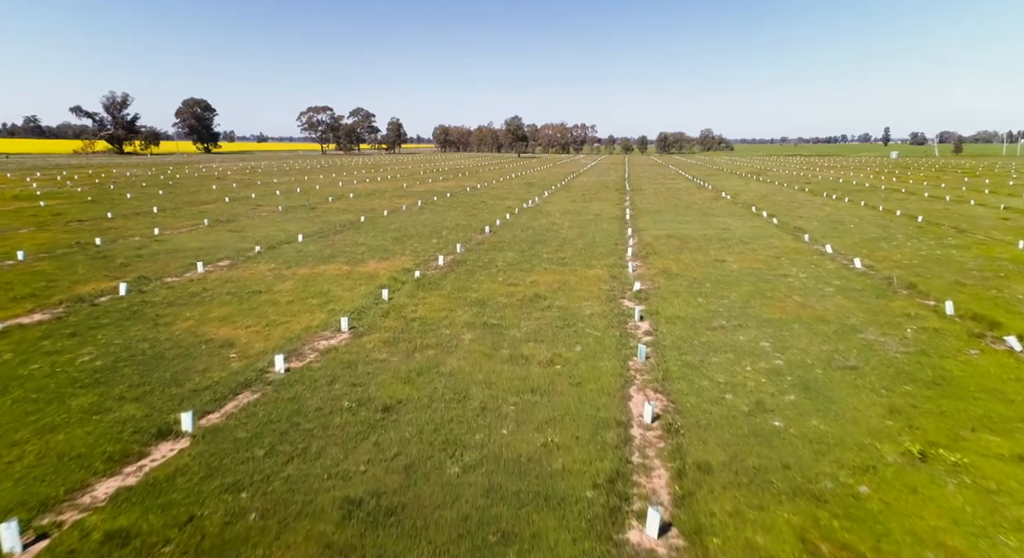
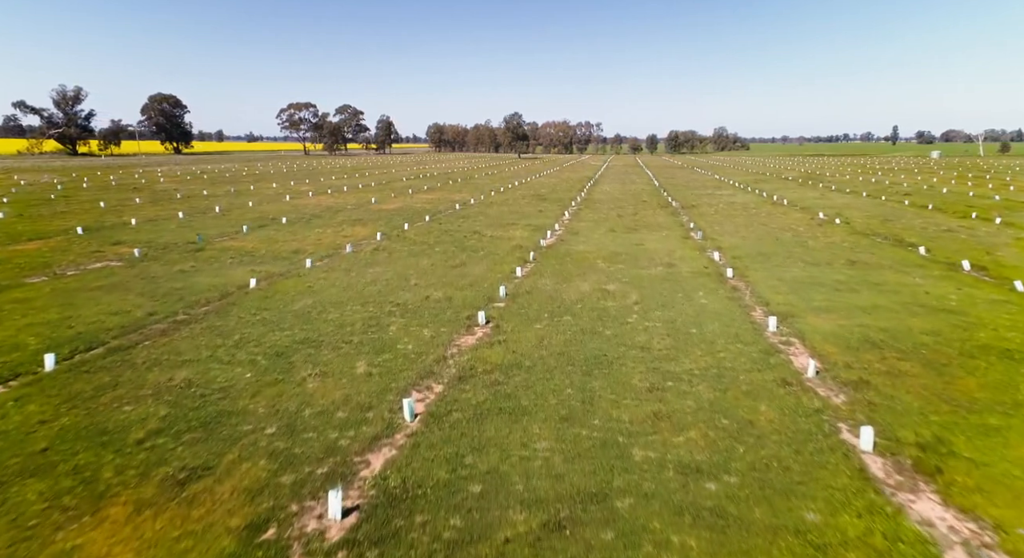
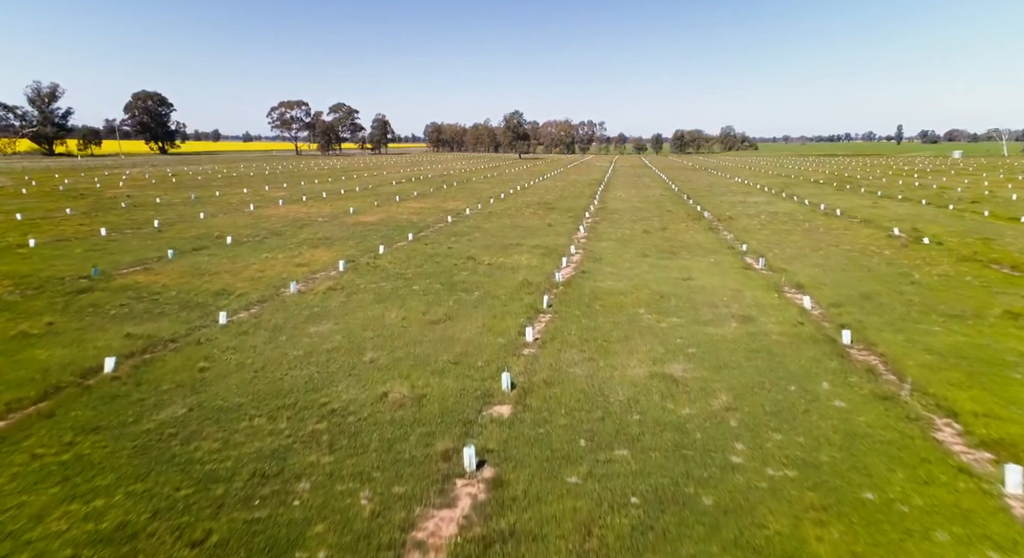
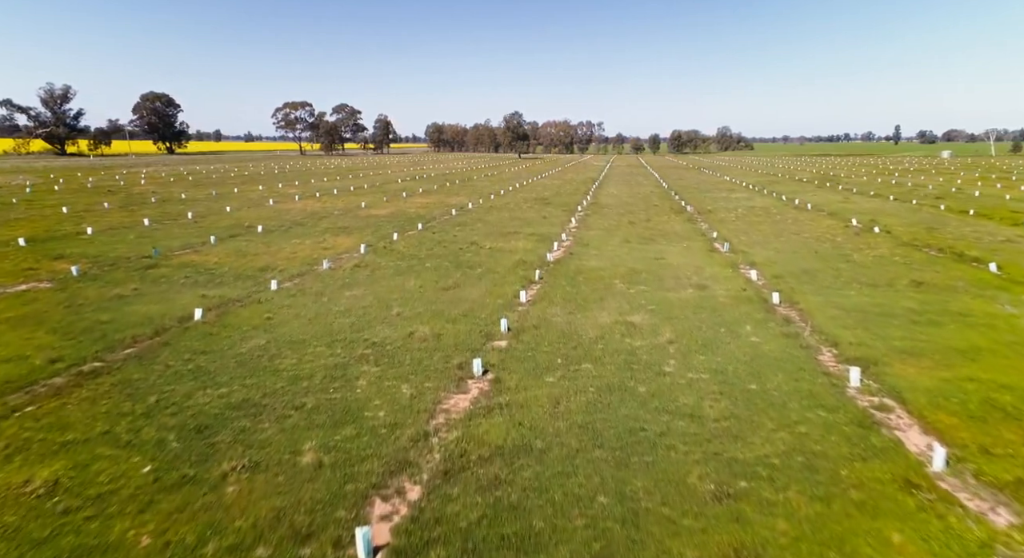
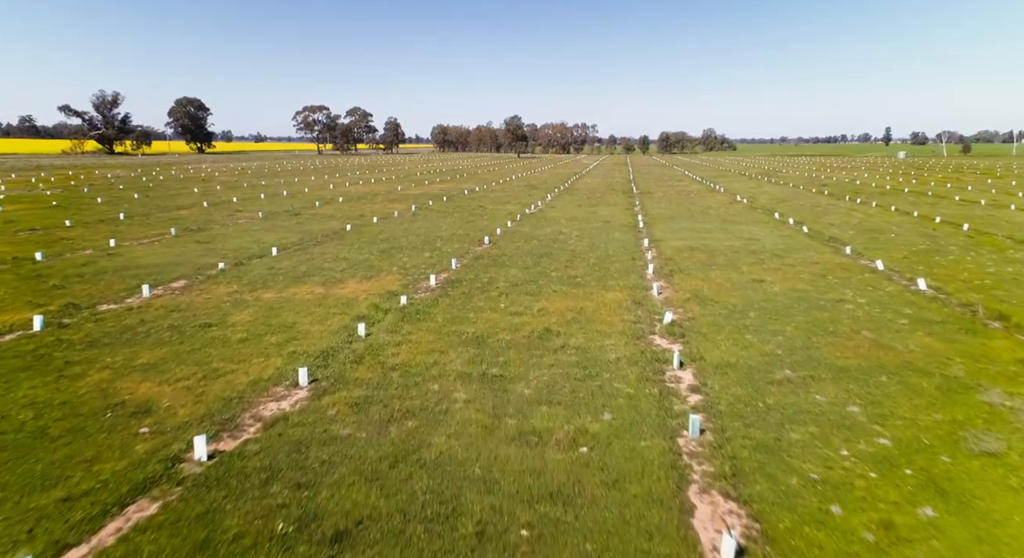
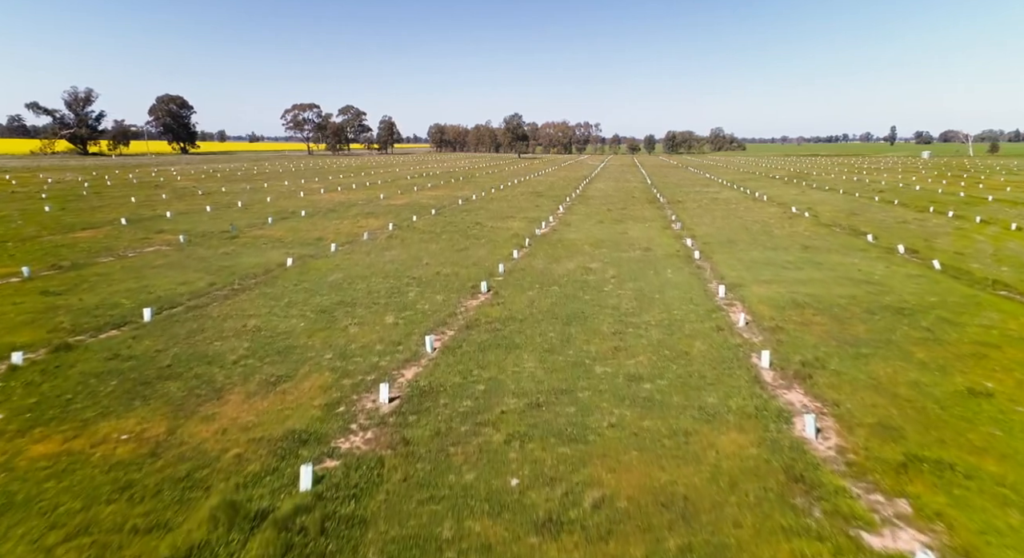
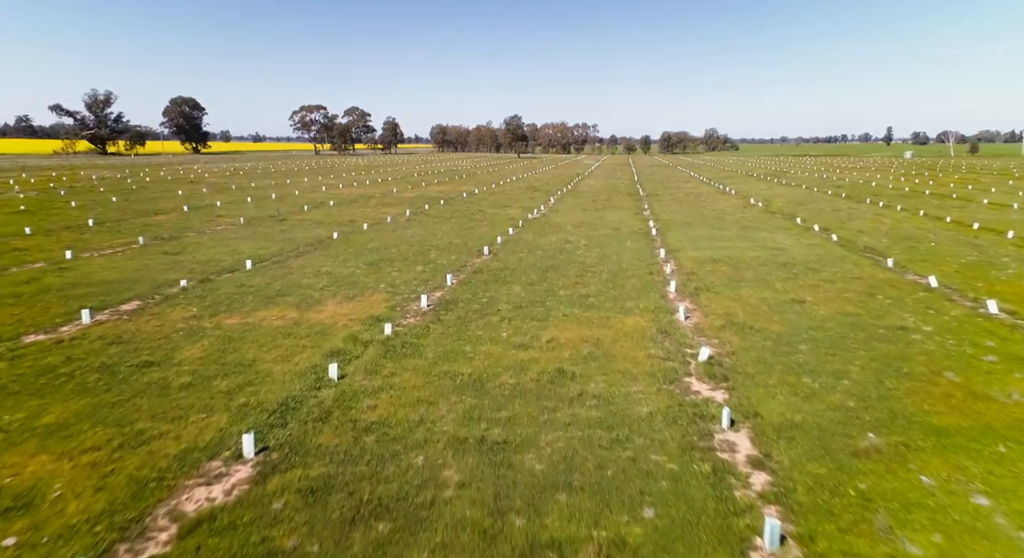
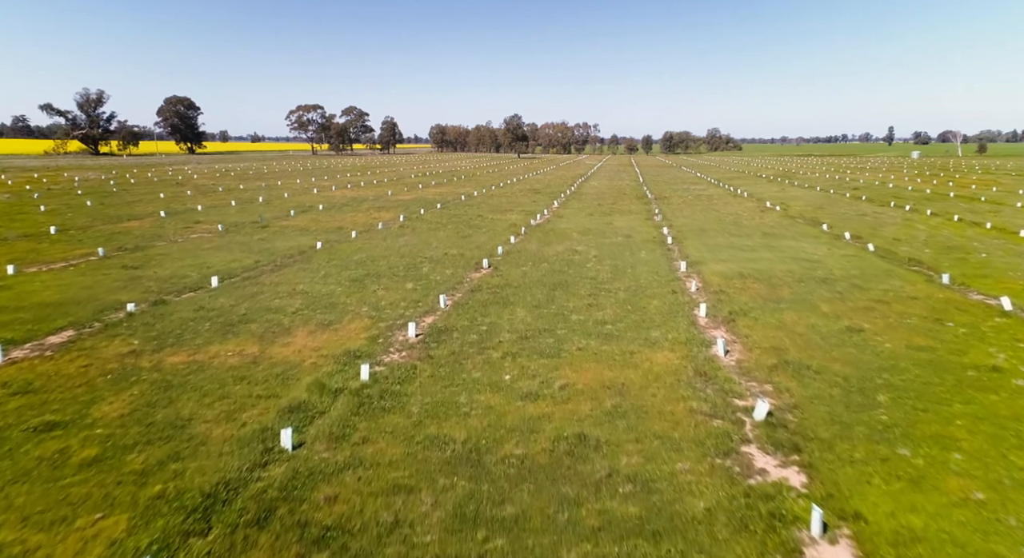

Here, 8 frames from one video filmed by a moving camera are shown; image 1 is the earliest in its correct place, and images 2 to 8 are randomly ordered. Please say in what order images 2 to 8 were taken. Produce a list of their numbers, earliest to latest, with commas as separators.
5, 7, 8, 6, 2, 4, 3
